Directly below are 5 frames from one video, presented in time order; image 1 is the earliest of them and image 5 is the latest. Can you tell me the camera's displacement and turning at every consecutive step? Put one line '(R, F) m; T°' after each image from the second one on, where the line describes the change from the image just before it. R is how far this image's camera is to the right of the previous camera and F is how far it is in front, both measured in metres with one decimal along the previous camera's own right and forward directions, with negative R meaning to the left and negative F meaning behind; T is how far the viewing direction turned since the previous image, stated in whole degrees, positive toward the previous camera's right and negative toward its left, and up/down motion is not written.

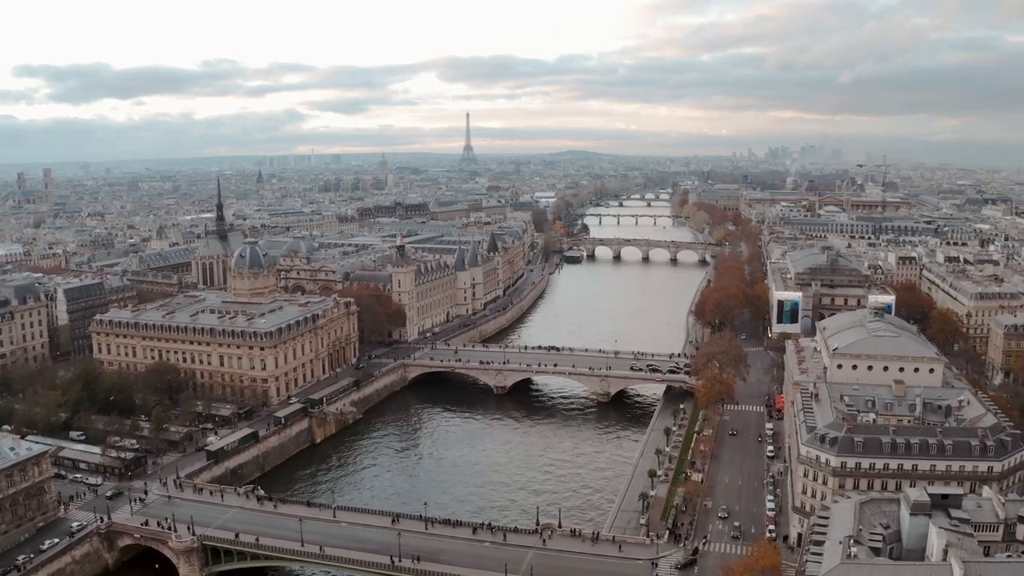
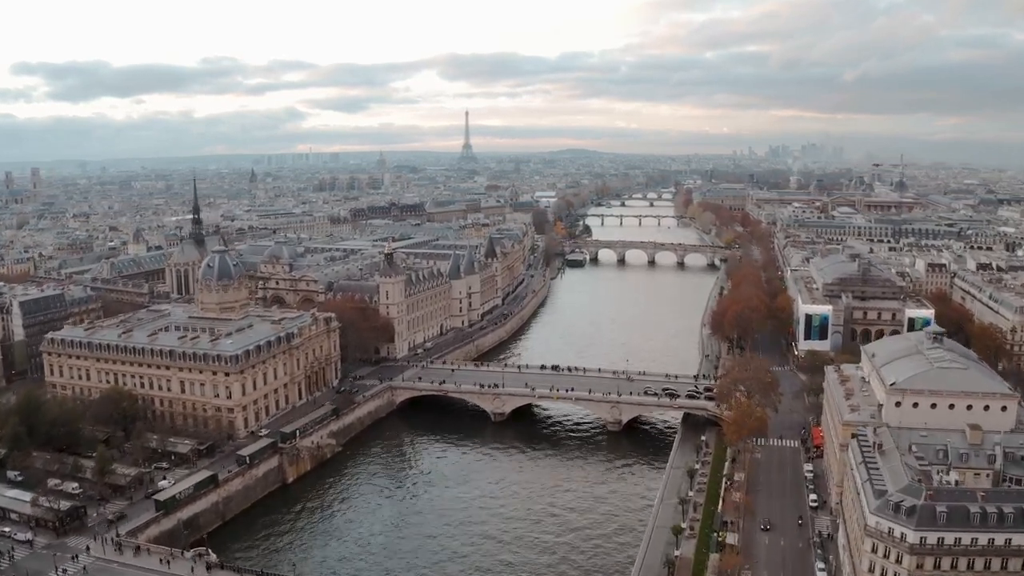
(0.0, +8.4) m; 0°
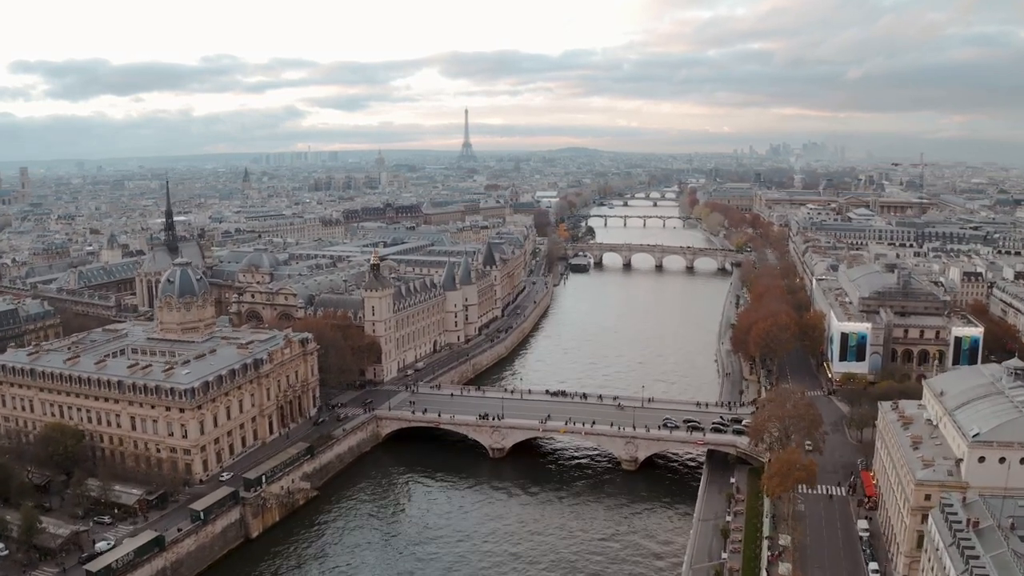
(0.0, +8.4) m; 0°
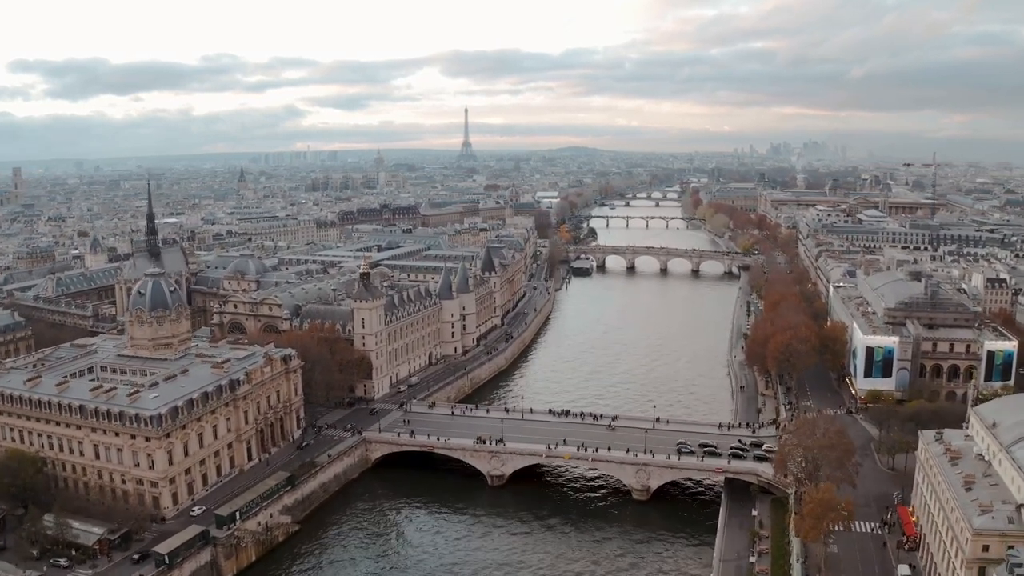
(0.0, +5.0) m; 0°
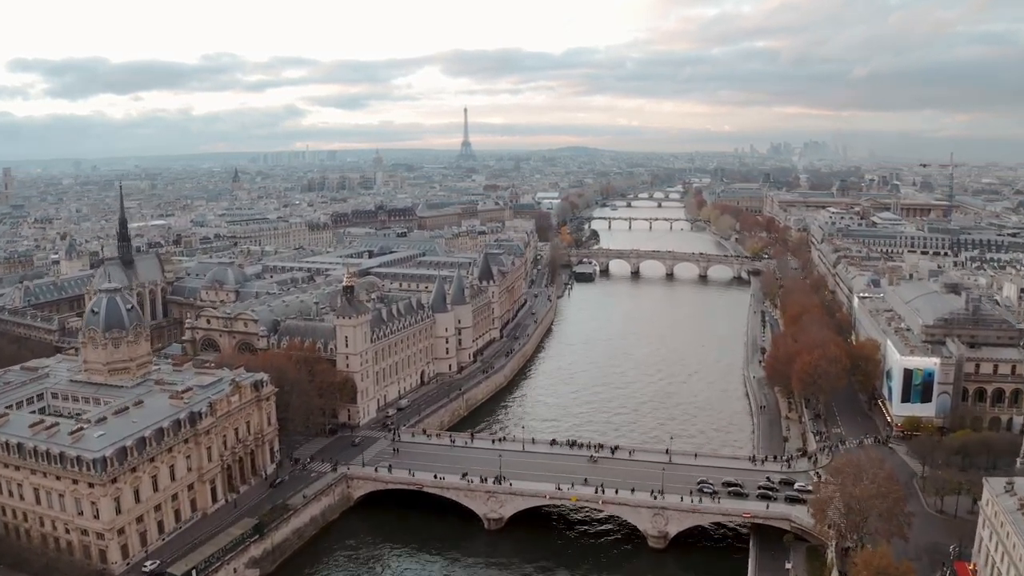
(0.0, +6.4) m; 0°
